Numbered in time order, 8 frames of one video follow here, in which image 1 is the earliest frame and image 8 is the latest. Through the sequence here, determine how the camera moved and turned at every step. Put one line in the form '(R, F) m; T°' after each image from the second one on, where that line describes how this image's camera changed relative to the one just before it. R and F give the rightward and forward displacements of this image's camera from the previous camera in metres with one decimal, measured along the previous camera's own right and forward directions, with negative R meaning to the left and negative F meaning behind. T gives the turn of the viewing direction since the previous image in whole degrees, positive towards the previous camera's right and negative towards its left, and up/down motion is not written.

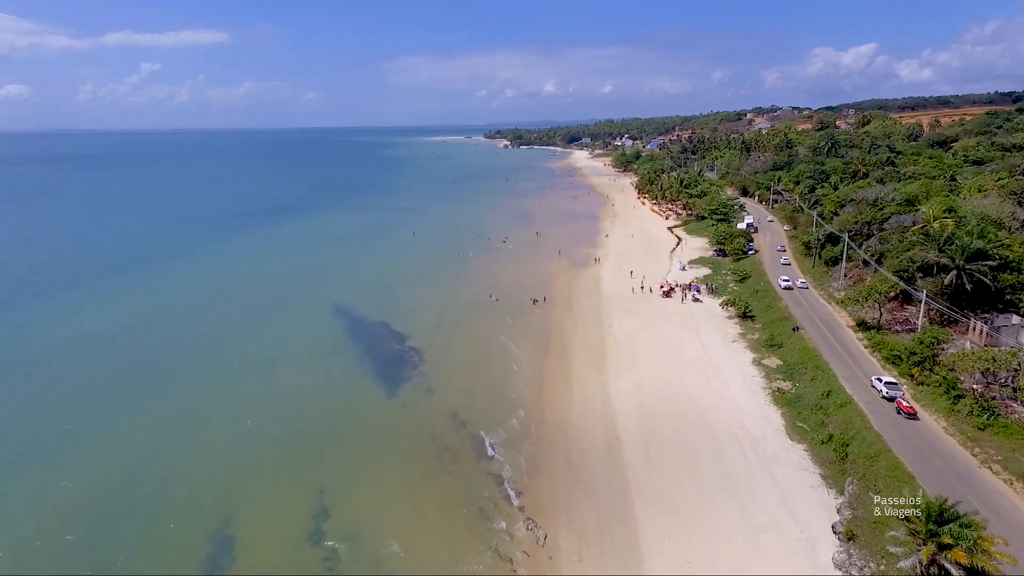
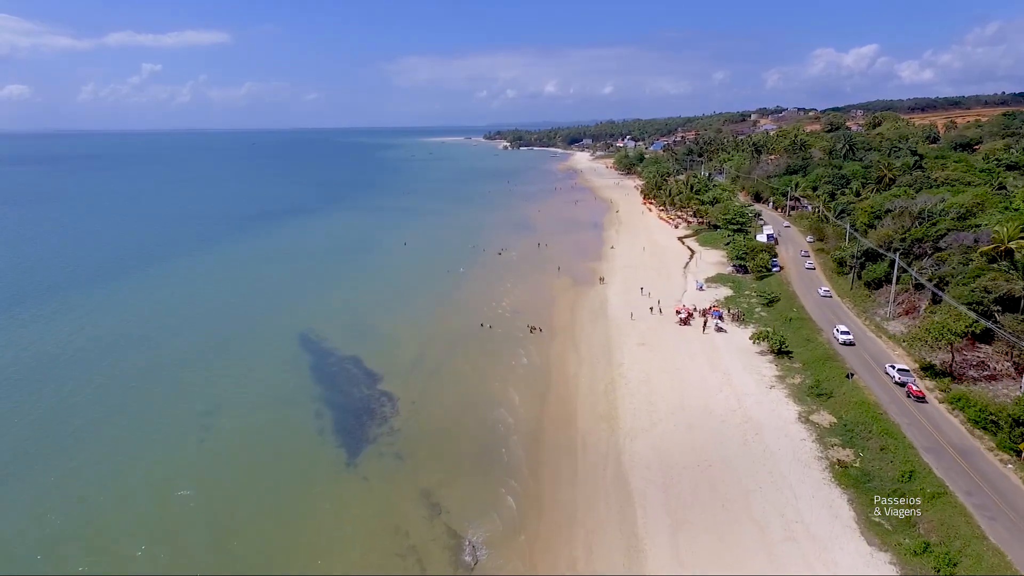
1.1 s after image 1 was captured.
(+0.4, +5.8) m; 0°
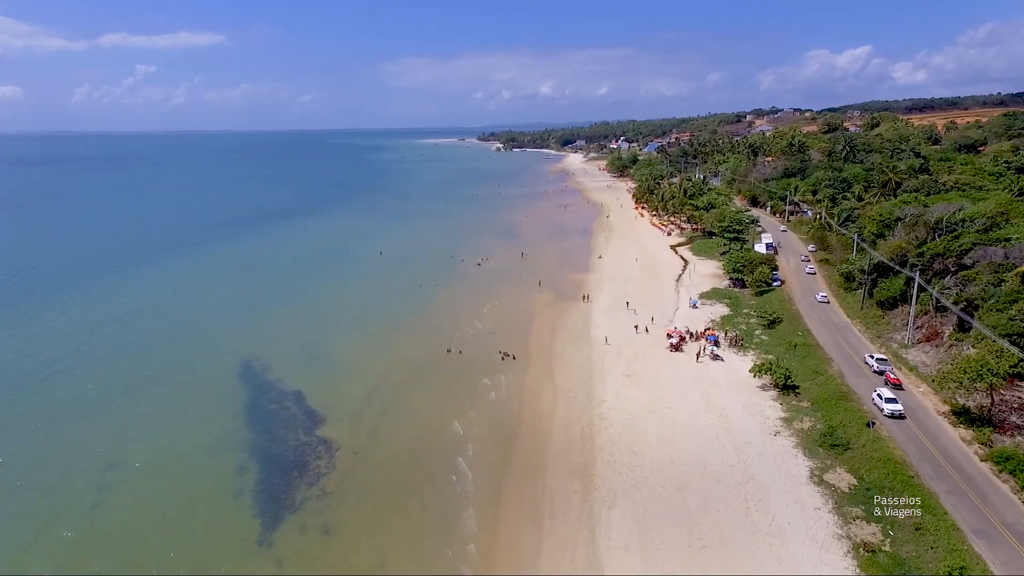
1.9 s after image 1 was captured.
(+1.5, +4.3) m; 0°
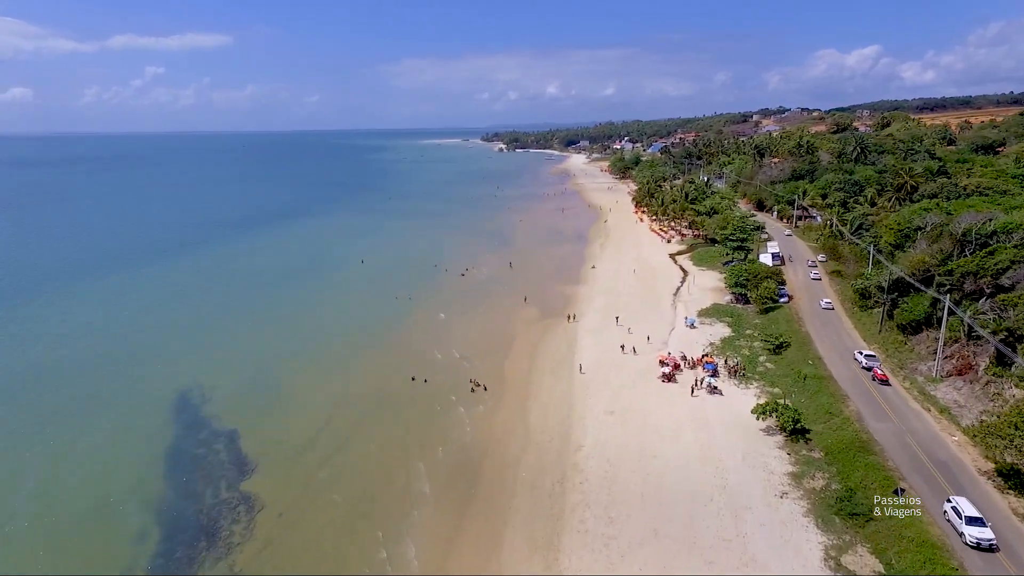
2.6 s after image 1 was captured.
(+1.7, +3.9) m; -1°
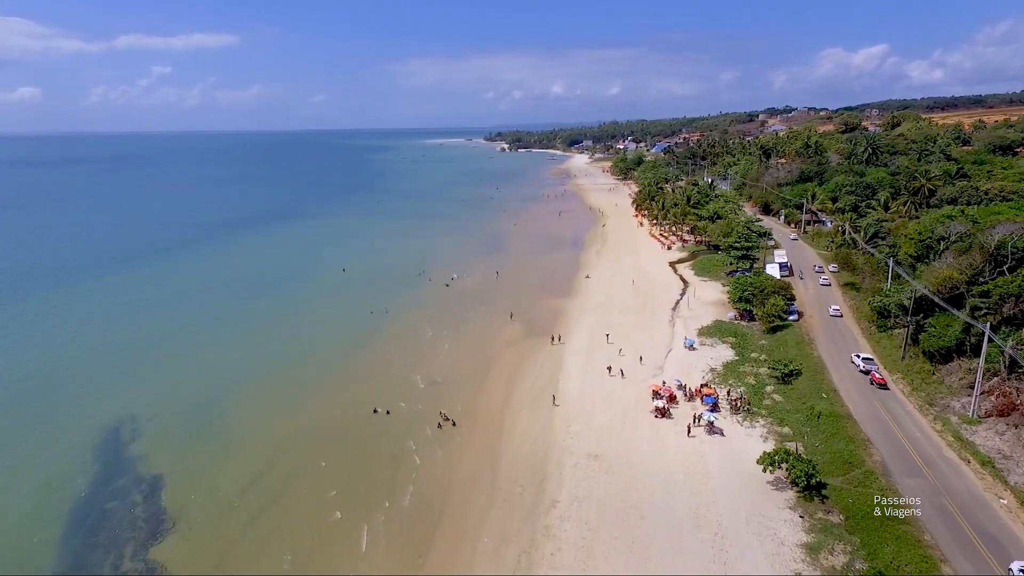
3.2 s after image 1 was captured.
(+1.4, +3.6) m; 0°
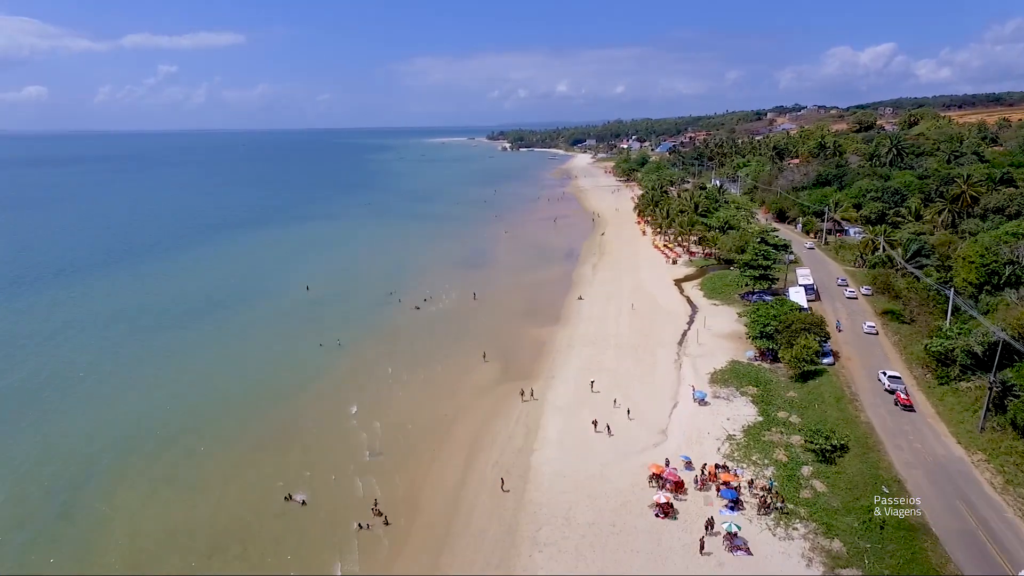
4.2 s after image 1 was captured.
(+1.7, +6.7) m; 0°
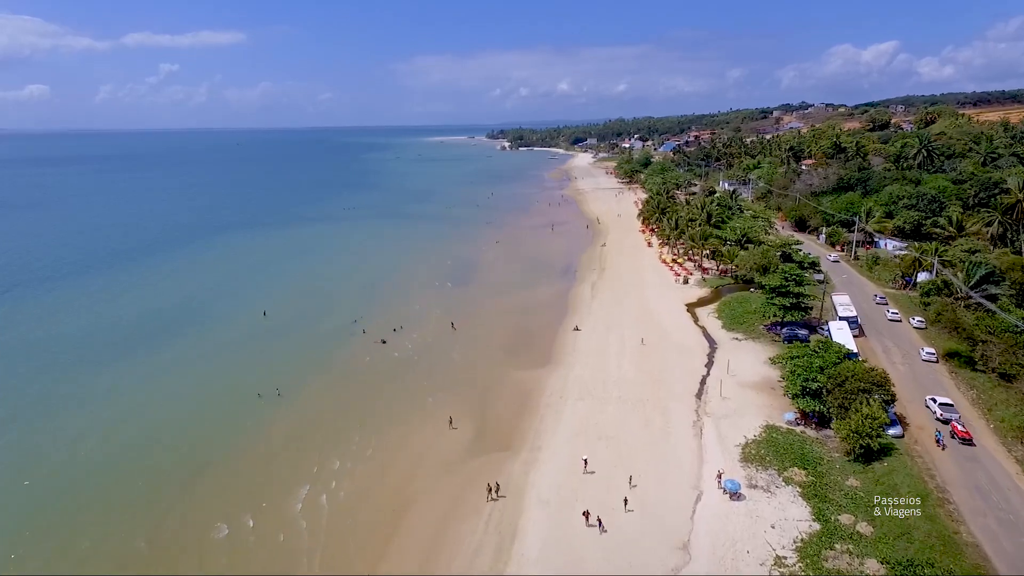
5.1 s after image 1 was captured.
(+1.1, +6.7) m; 0°
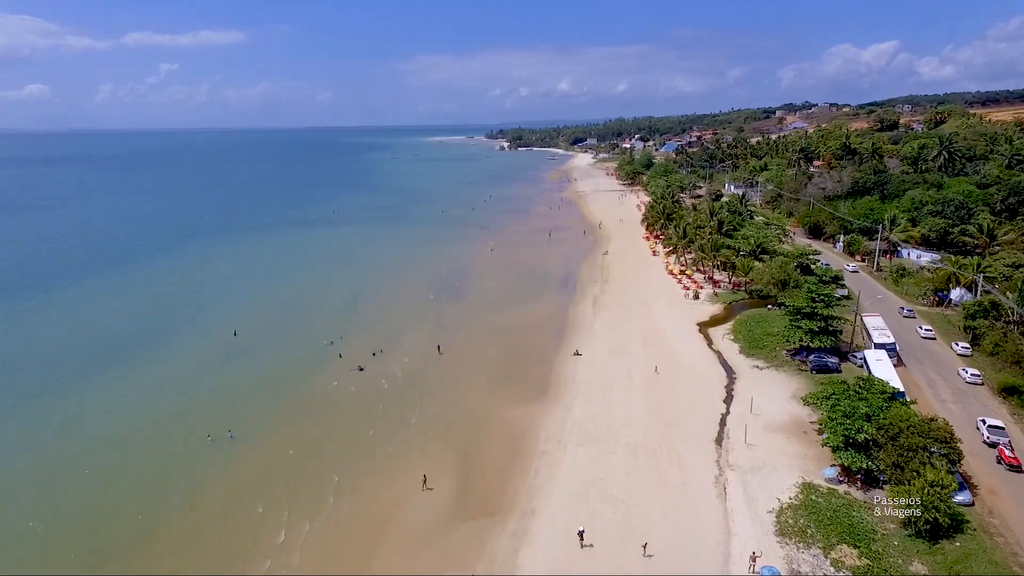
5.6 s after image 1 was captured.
(+0.4, +3.9) m; 0°
